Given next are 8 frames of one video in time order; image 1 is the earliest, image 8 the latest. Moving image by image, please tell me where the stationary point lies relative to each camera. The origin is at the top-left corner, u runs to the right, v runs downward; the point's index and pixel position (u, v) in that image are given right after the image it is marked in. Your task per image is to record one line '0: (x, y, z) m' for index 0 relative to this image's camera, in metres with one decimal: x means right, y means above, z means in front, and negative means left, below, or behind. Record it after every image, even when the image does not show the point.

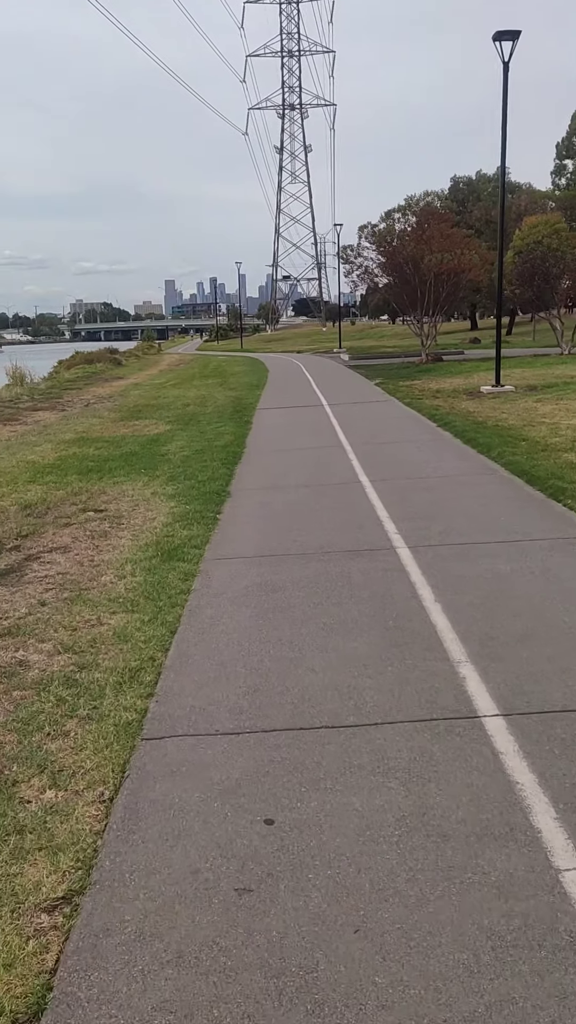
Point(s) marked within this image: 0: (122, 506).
0: (-1.7, +0.1, +8.4) m
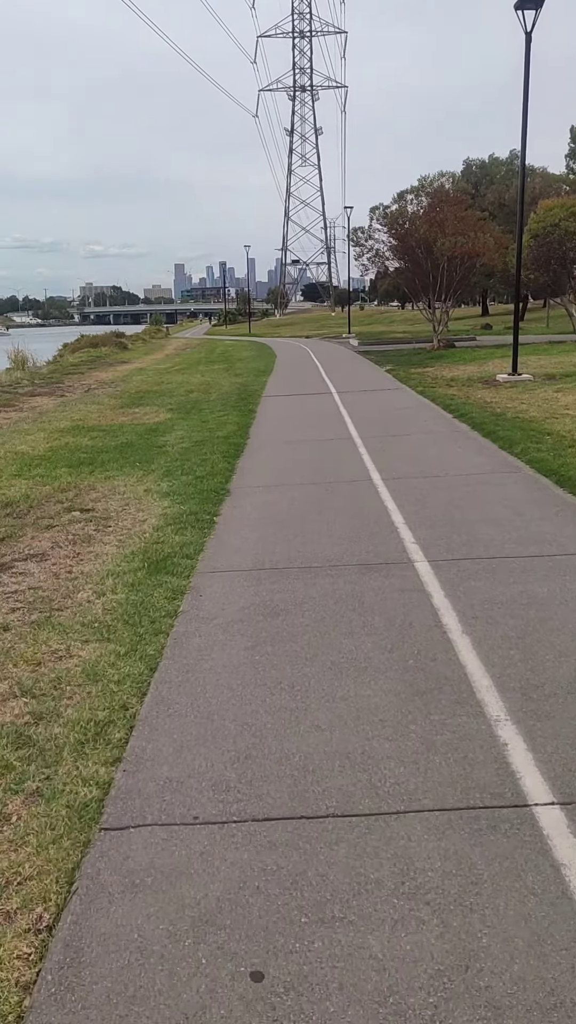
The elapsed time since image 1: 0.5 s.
0: (-1.7, +0.1, +7.7) m
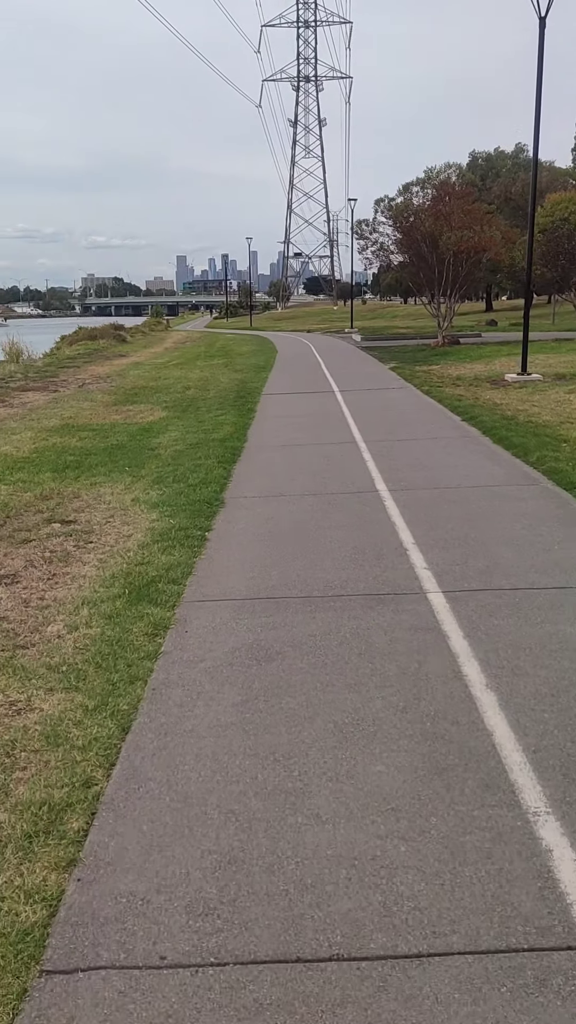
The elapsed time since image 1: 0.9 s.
0: (-1.7, 0.0, +7.1) m
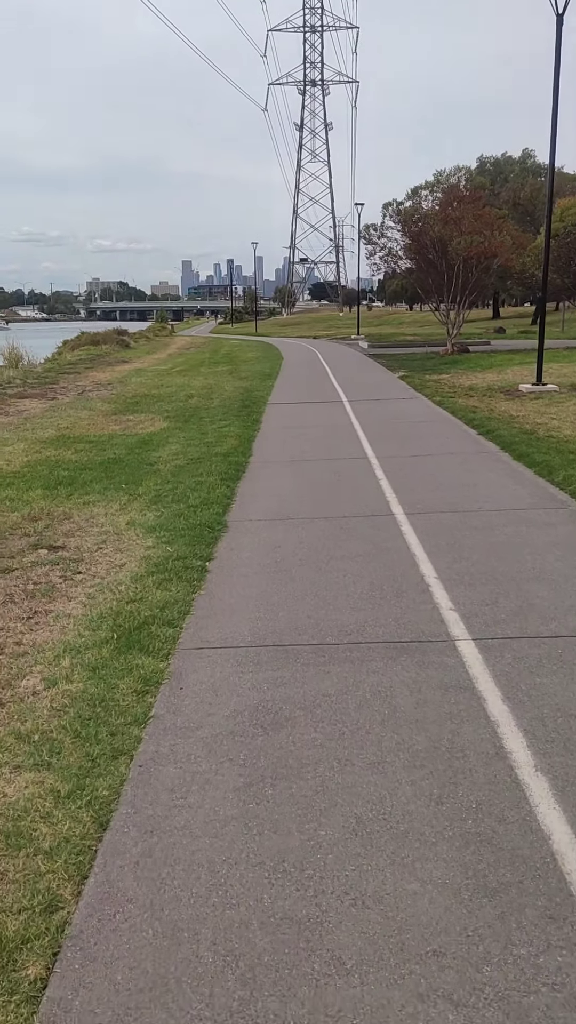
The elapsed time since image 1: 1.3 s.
0: (-1.6, -0.2, +6.5) m
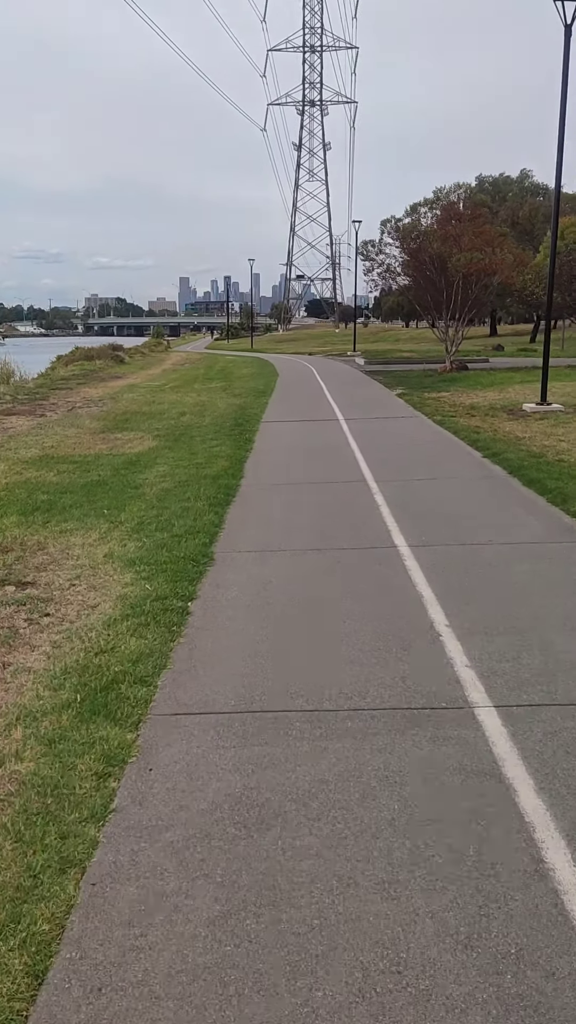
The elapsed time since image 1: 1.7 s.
0: (-1.7, -0.5, +5.9) m
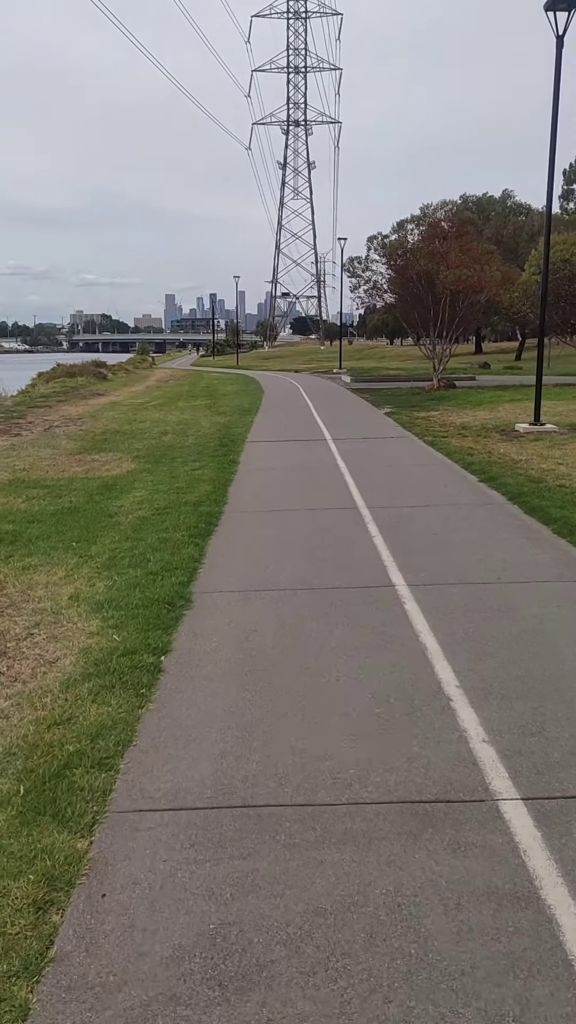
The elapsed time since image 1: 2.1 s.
0: (-1.8, -0.7, +5.2) m
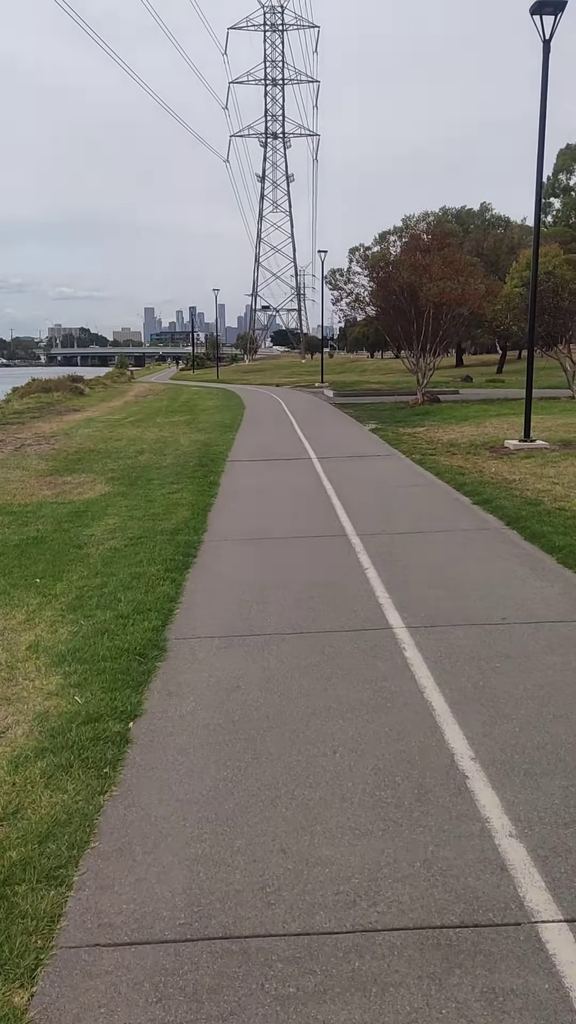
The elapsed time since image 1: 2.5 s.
0: (-1.8, -0.9, +4.6) m
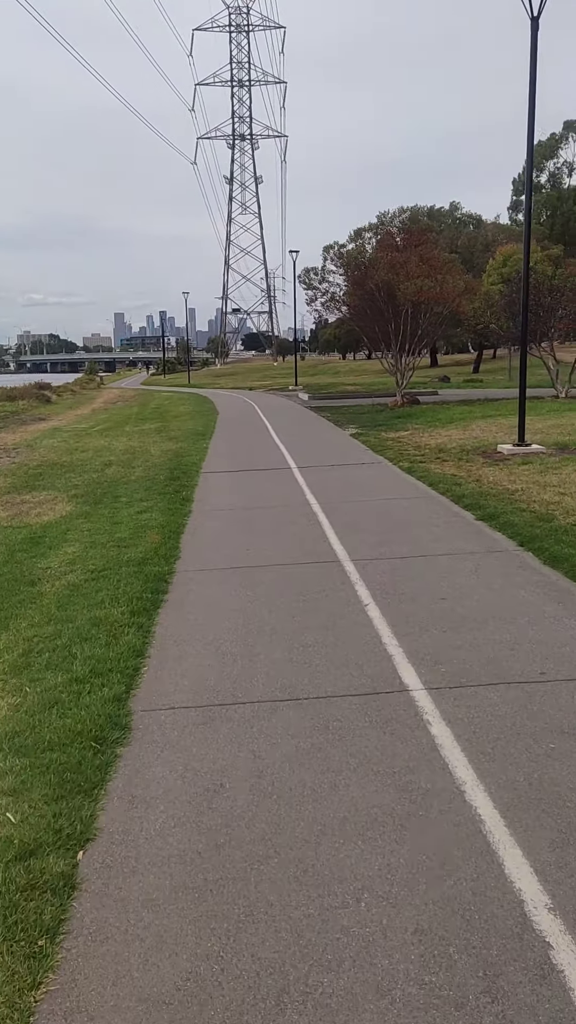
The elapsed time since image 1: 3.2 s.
0: (-1.8, -1.2, +3.6) m
